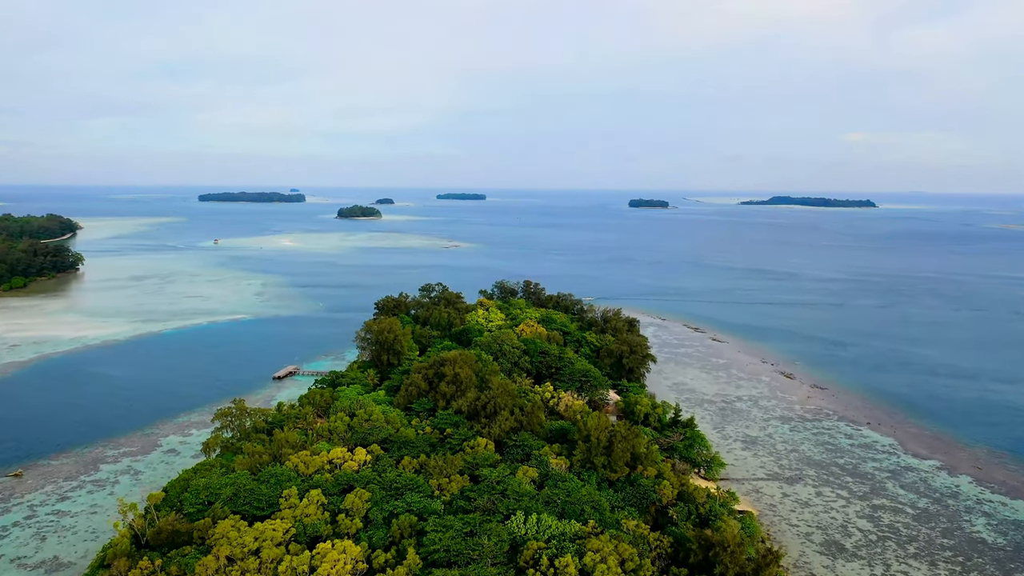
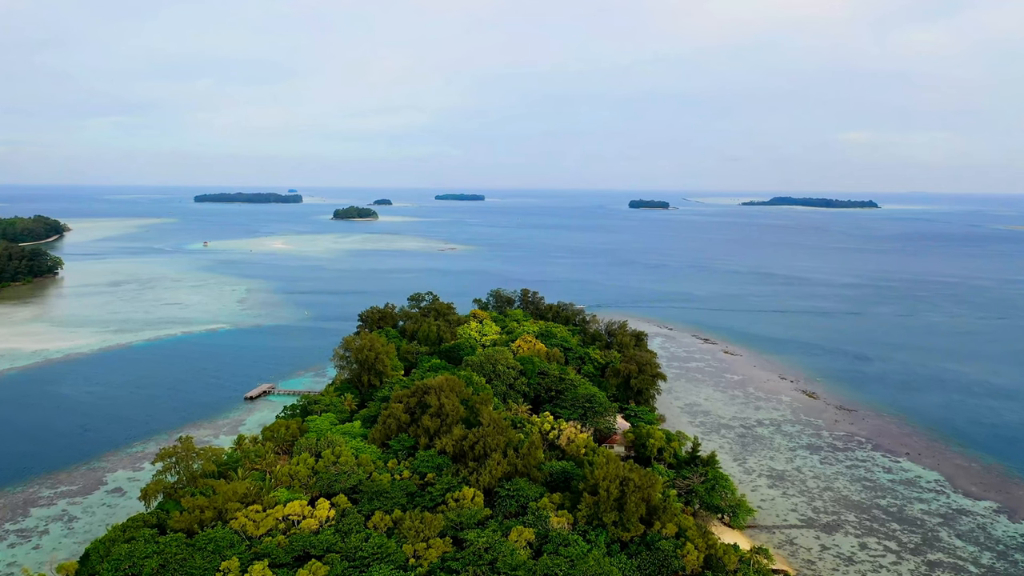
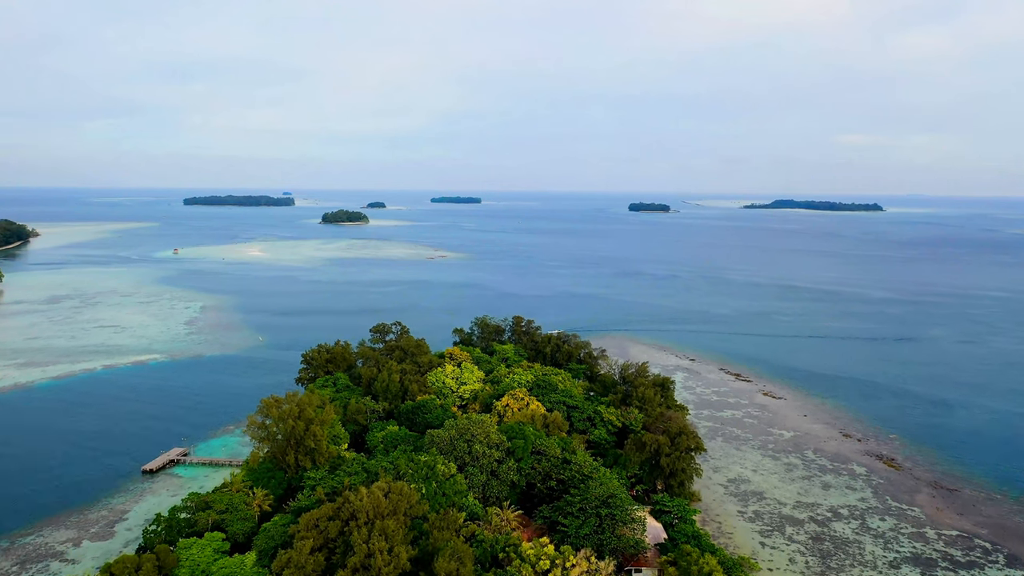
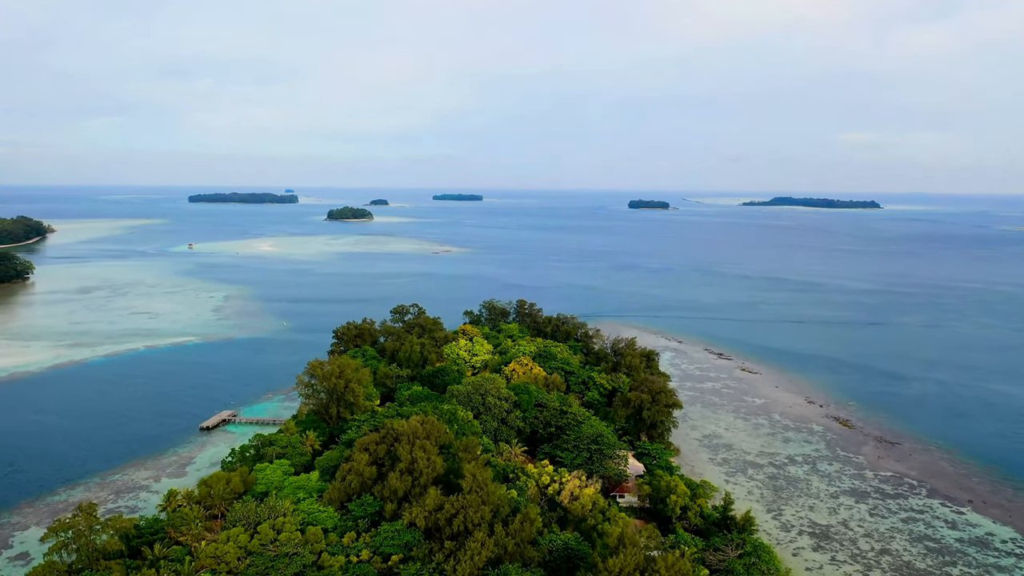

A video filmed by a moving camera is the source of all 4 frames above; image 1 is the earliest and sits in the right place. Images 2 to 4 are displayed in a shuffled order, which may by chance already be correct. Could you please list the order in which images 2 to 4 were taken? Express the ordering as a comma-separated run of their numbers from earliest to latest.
2, 4, 3
